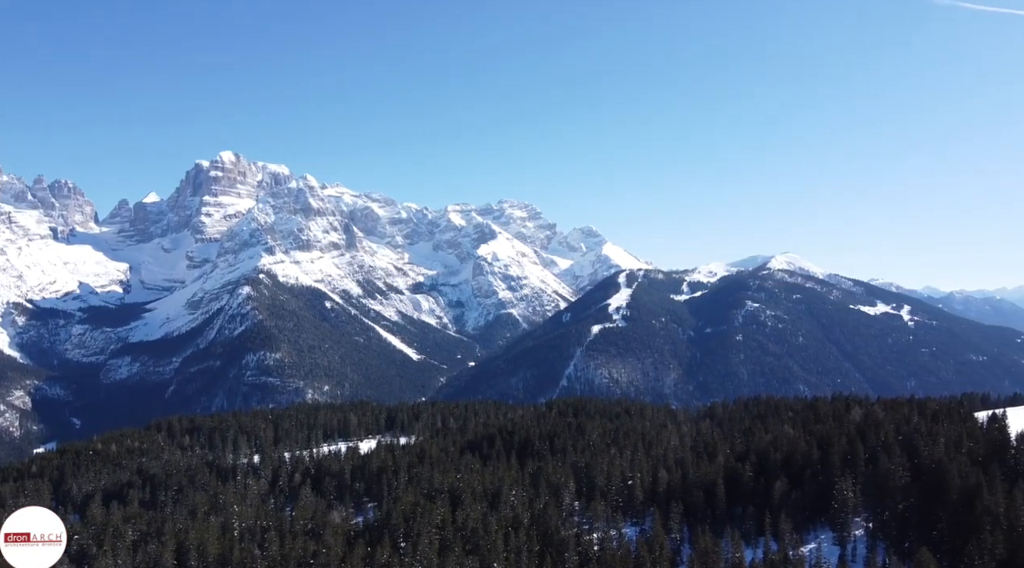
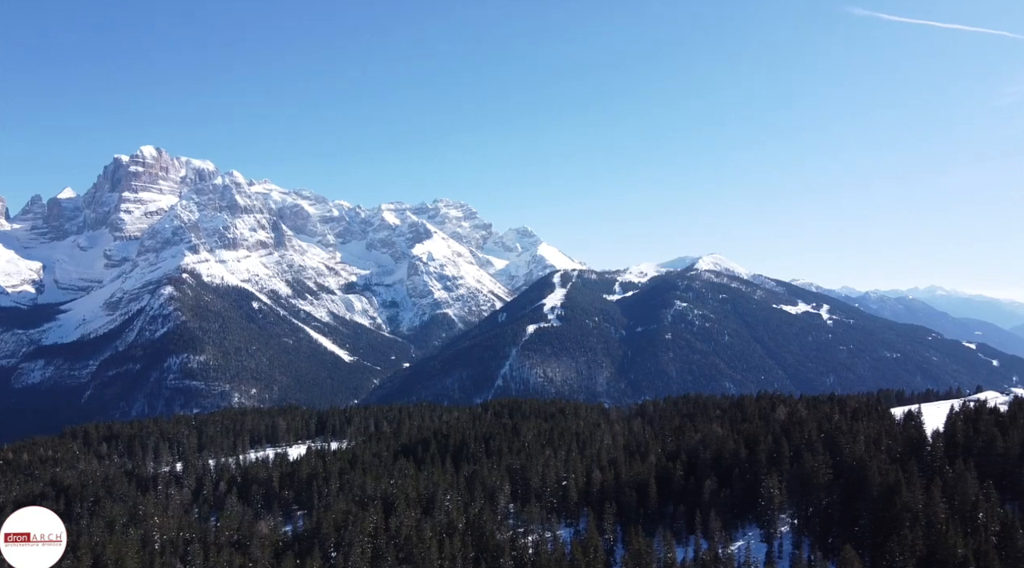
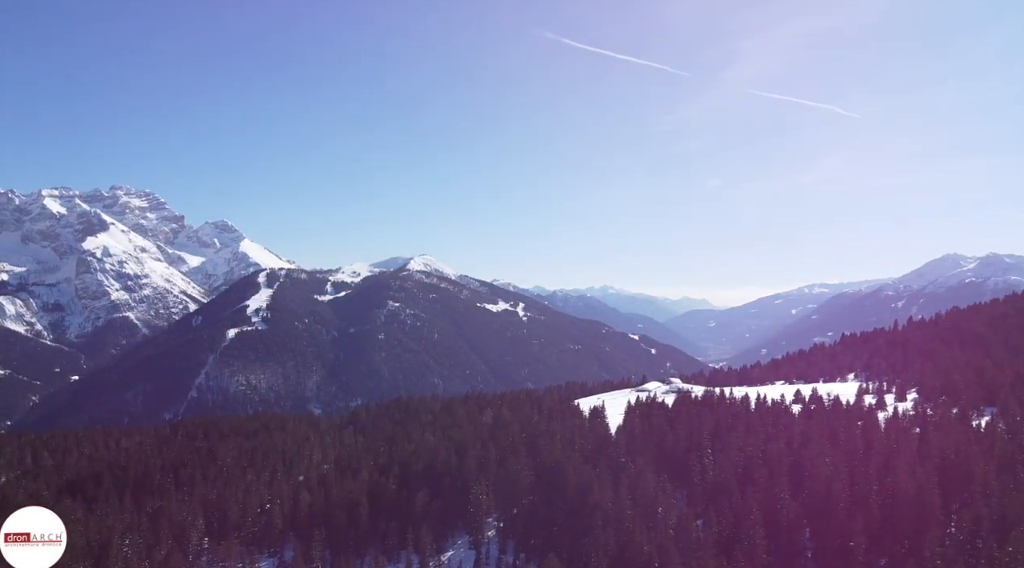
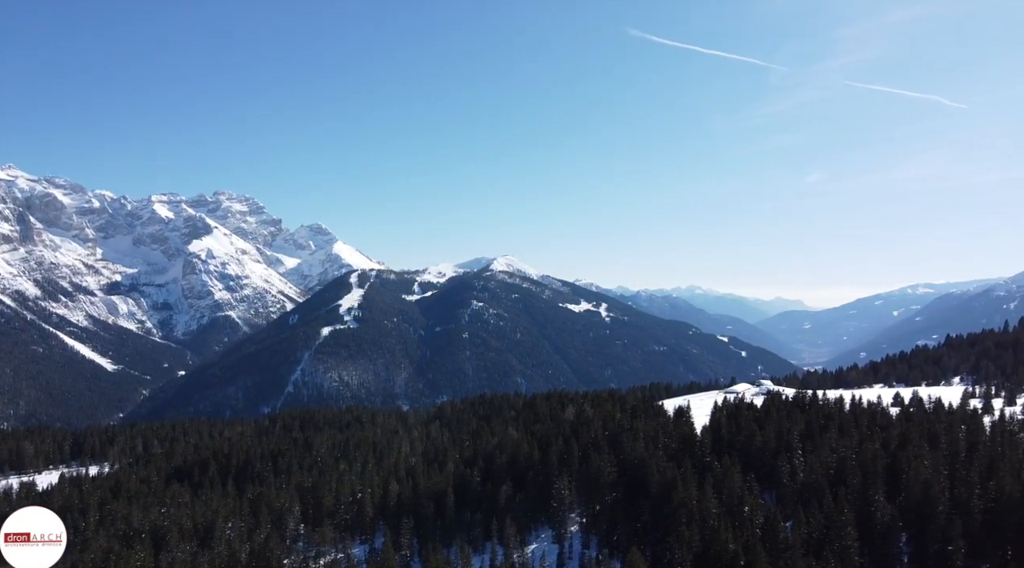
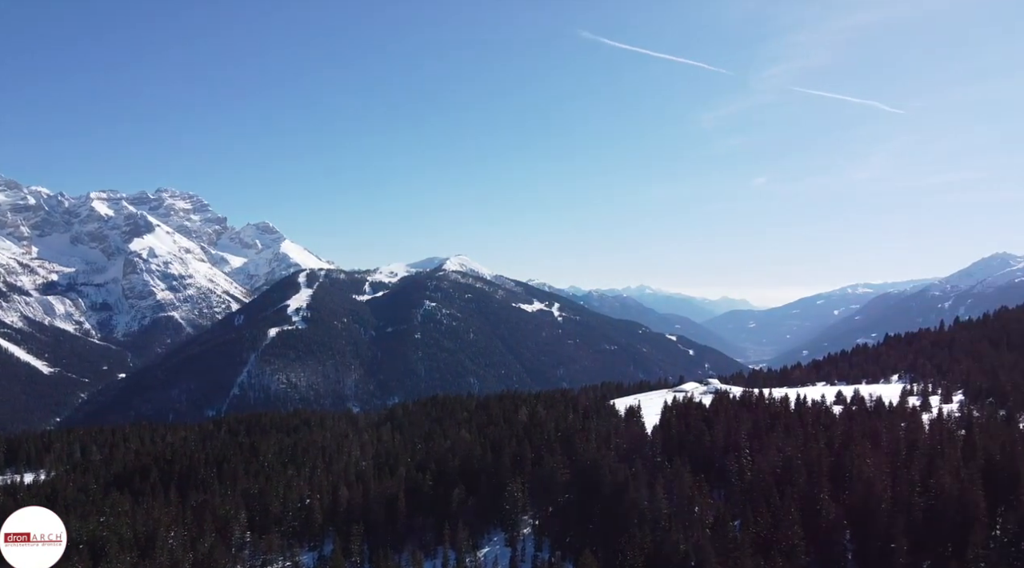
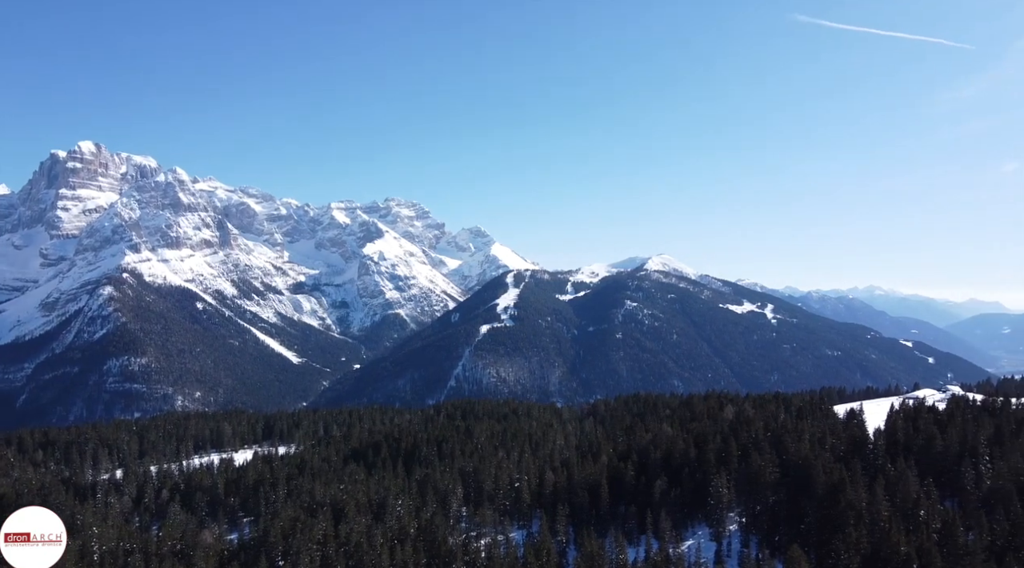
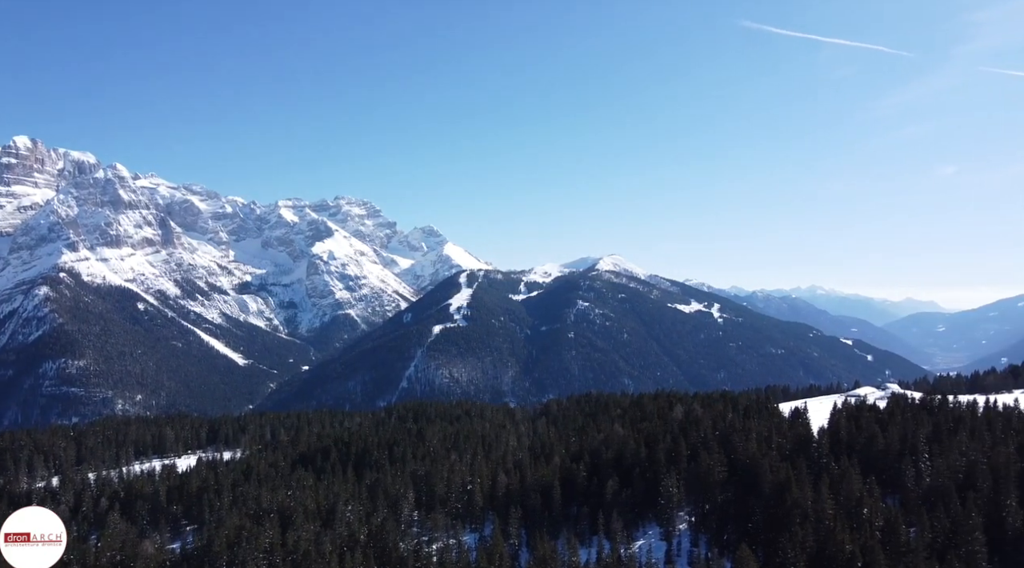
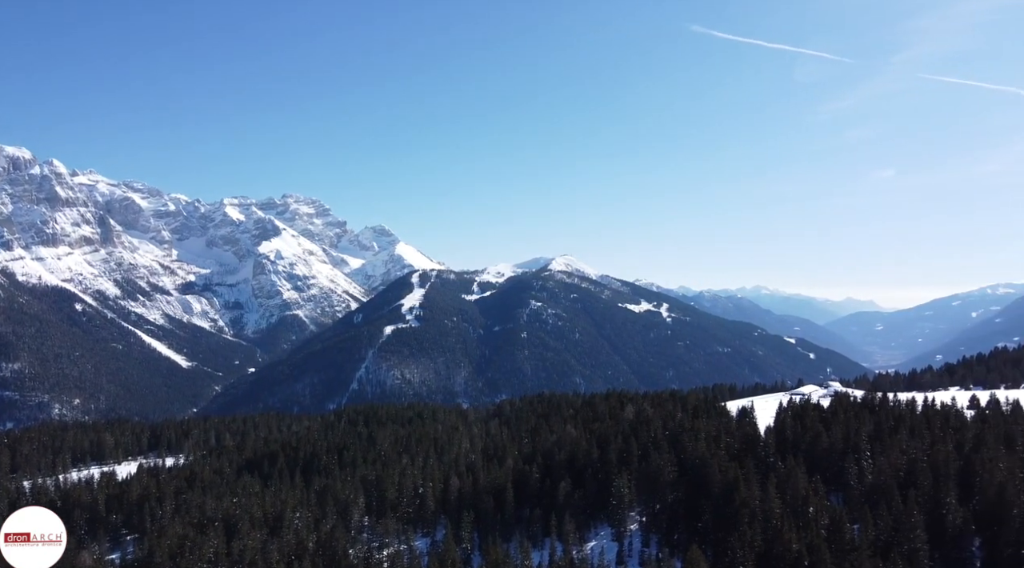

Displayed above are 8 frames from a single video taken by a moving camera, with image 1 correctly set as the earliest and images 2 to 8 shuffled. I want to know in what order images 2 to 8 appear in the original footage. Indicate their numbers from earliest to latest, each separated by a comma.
2, 6, 7, 8, 4, 5, 3
